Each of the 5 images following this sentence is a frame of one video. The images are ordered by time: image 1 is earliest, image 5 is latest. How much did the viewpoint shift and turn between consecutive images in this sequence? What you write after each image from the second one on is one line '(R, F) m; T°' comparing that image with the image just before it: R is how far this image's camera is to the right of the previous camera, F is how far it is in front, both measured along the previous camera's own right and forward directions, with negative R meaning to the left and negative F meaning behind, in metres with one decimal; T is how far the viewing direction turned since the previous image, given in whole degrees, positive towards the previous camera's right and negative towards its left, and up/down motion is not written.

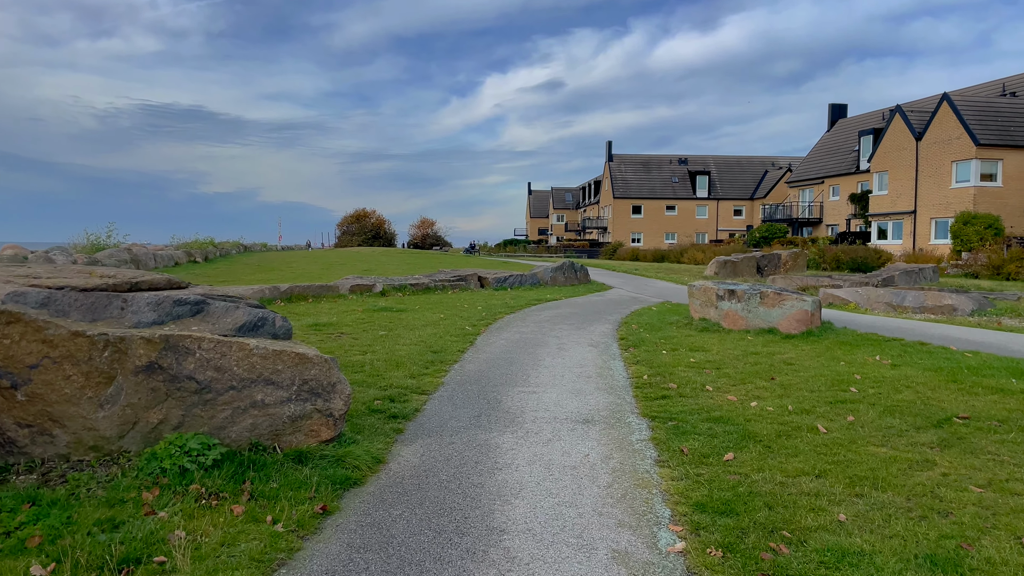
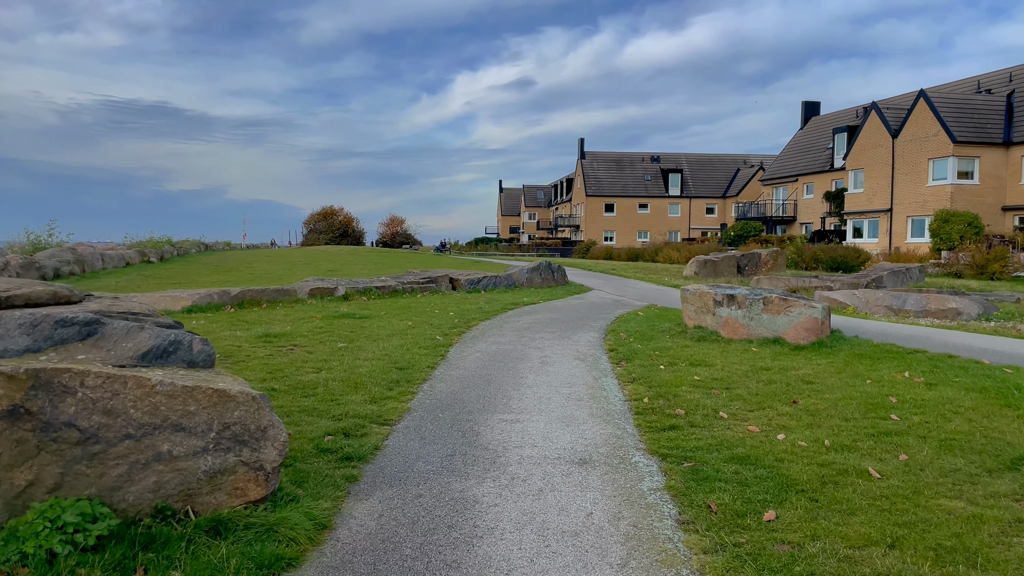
(-0.1, +1.3) m; +2°
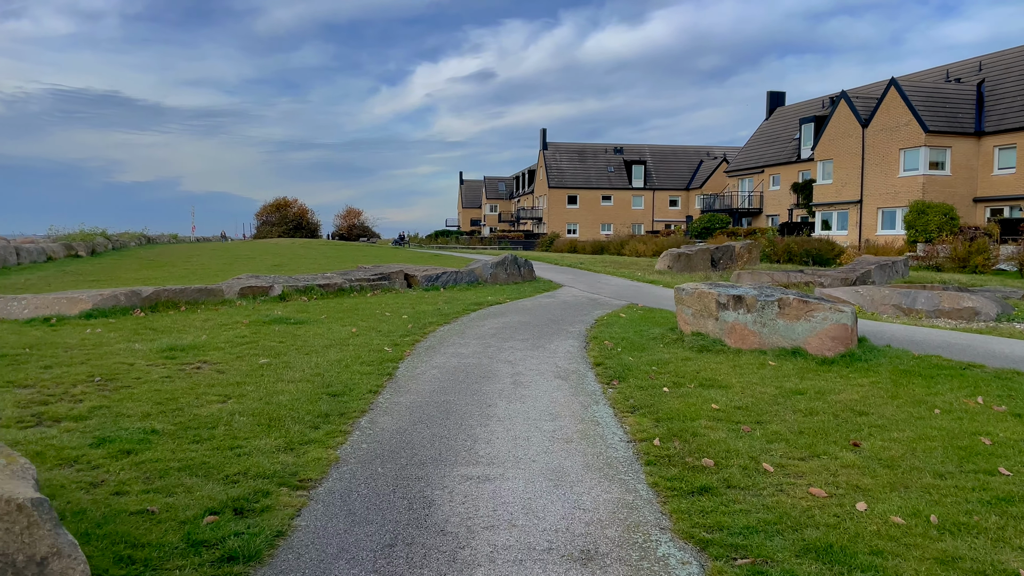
(0.0, +2.0) m; +3°
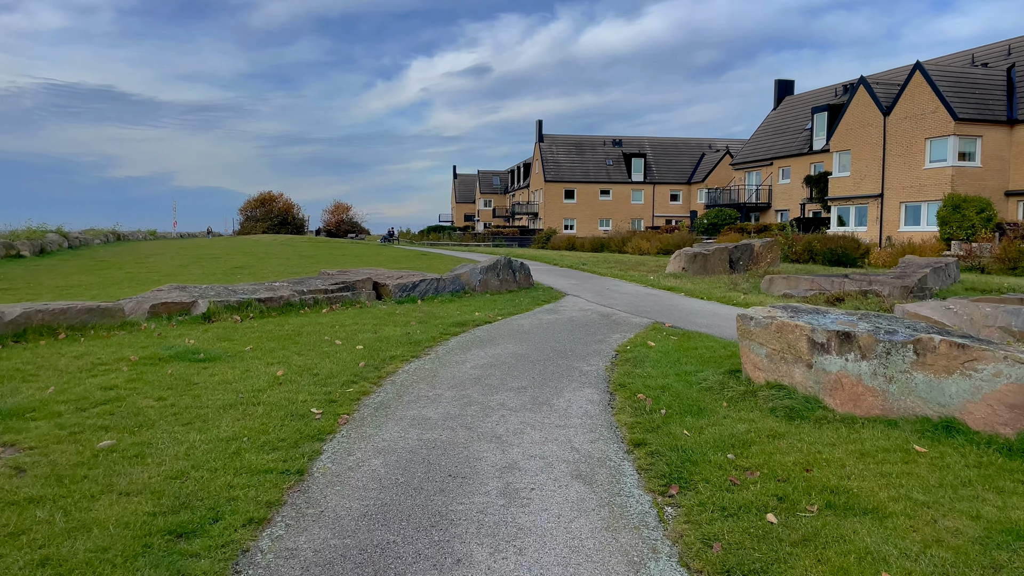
(0.0, +3.2) m; 0°
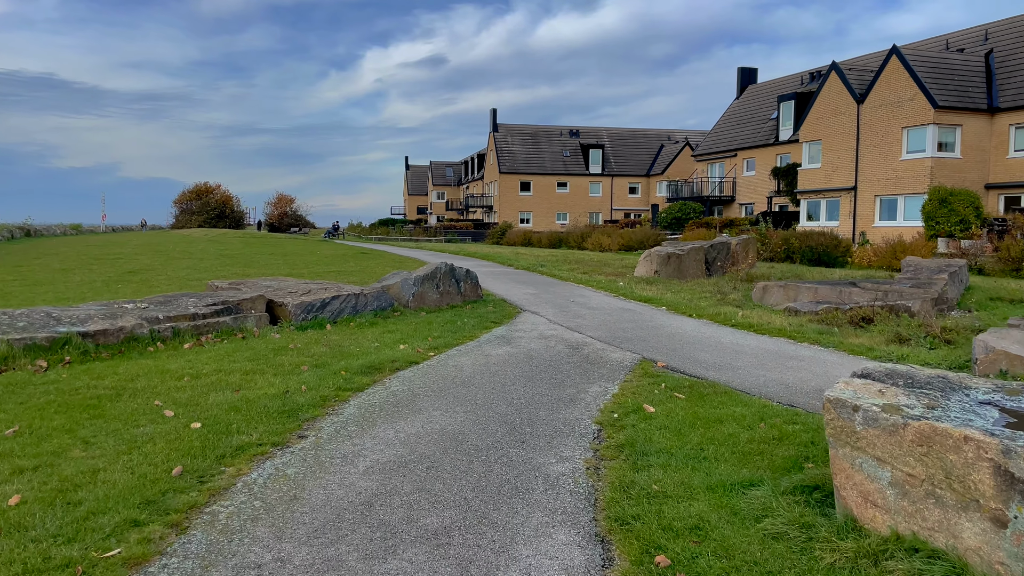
(+0.2, +3.3) m; +3°
